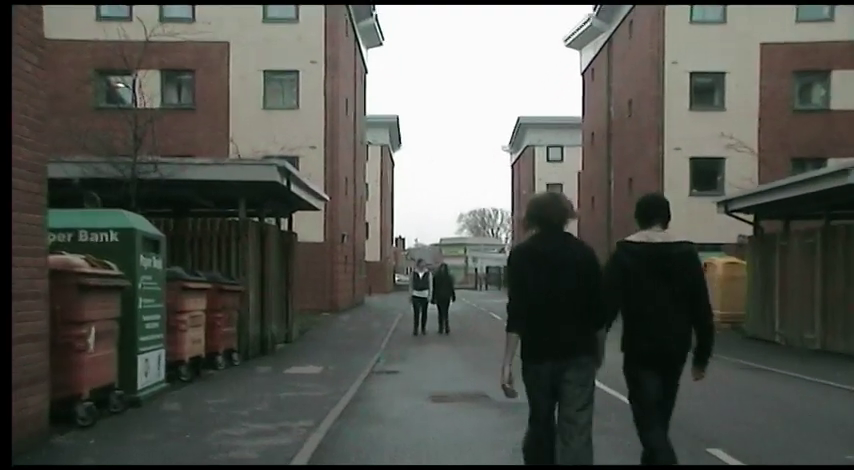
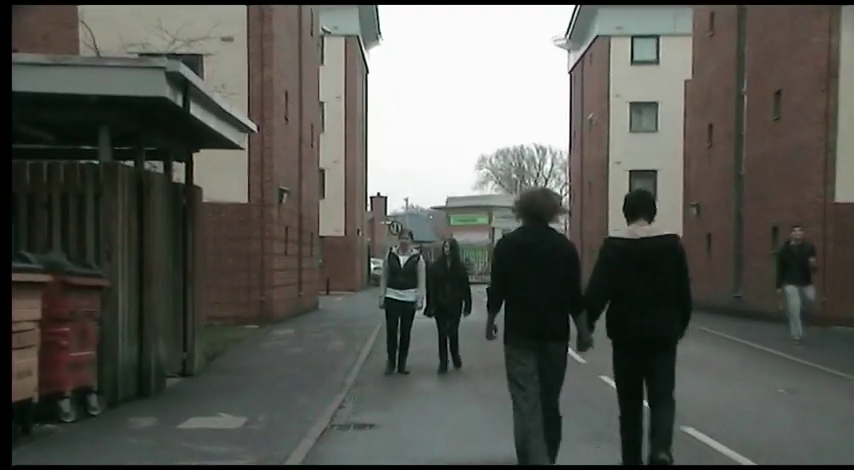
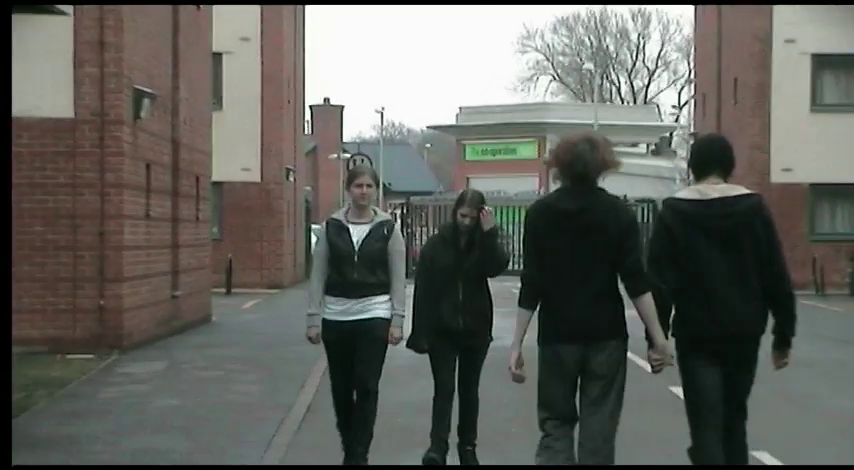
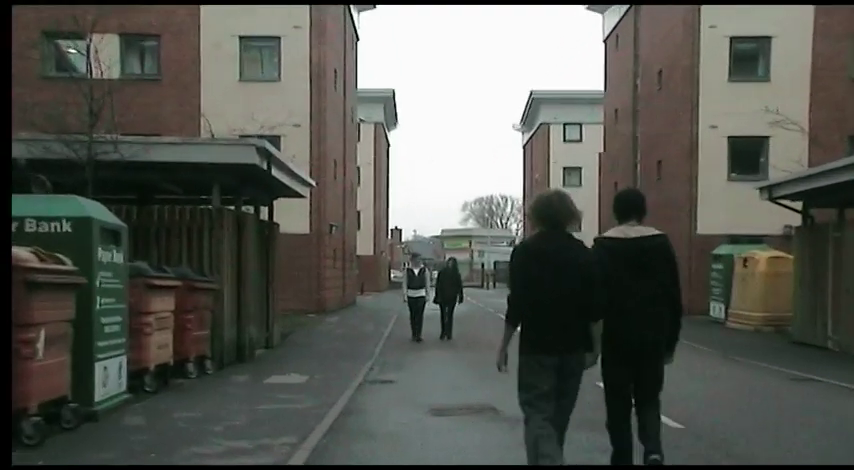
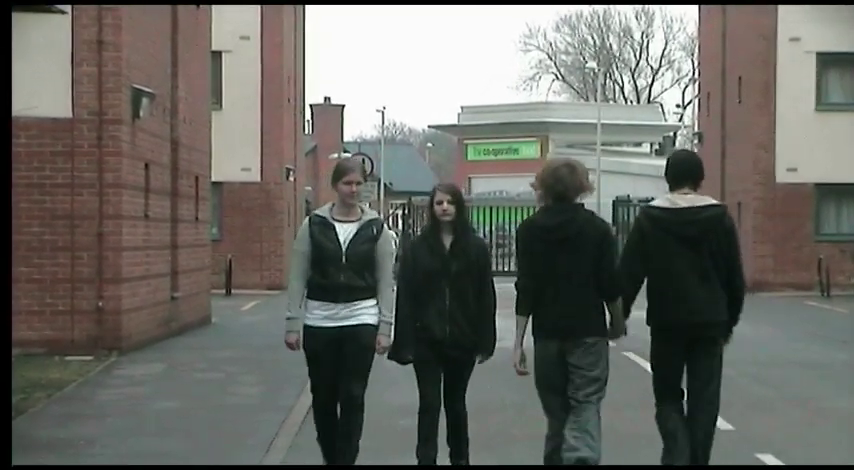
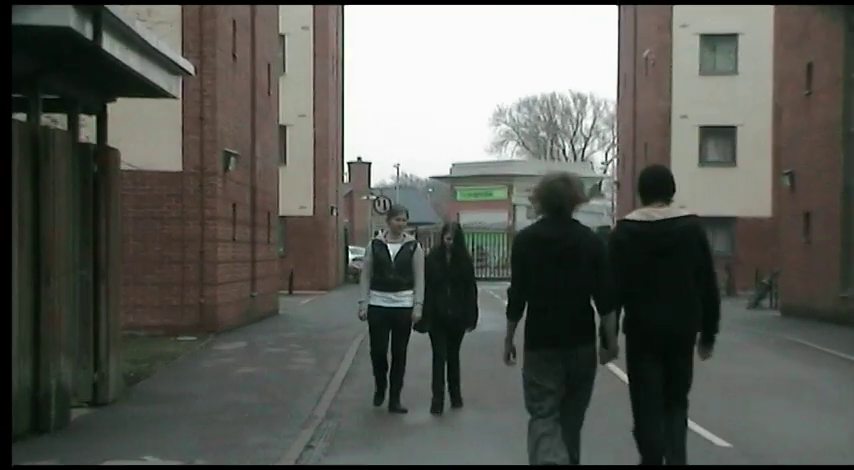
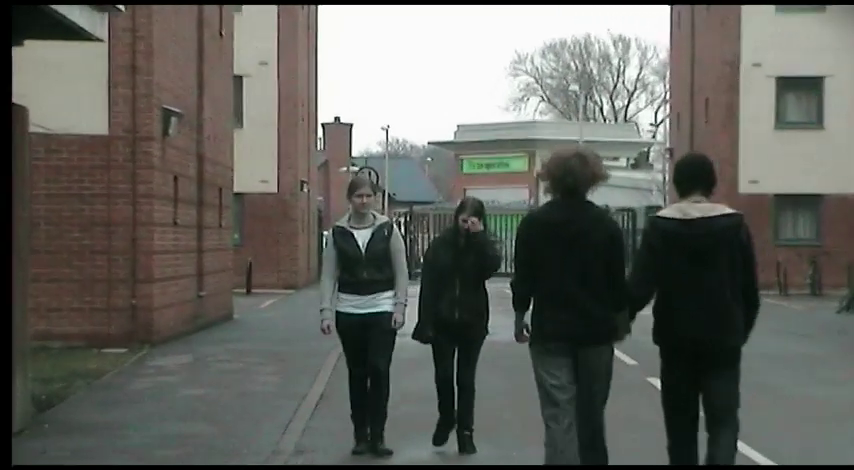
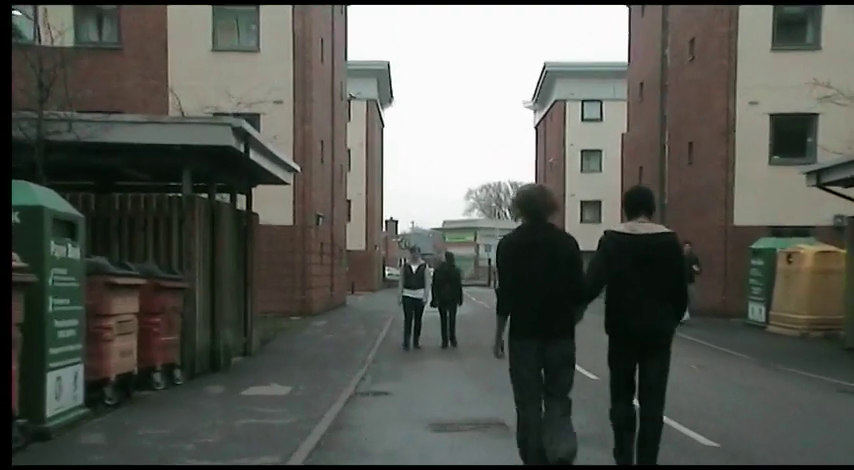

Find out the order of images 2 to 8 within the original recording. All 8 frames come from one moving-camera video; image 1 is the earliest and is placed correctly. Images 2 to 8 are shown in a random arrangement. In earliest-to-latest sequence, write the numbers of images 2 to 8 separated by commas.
4, 8, 2, 6, 7, 3, 5
